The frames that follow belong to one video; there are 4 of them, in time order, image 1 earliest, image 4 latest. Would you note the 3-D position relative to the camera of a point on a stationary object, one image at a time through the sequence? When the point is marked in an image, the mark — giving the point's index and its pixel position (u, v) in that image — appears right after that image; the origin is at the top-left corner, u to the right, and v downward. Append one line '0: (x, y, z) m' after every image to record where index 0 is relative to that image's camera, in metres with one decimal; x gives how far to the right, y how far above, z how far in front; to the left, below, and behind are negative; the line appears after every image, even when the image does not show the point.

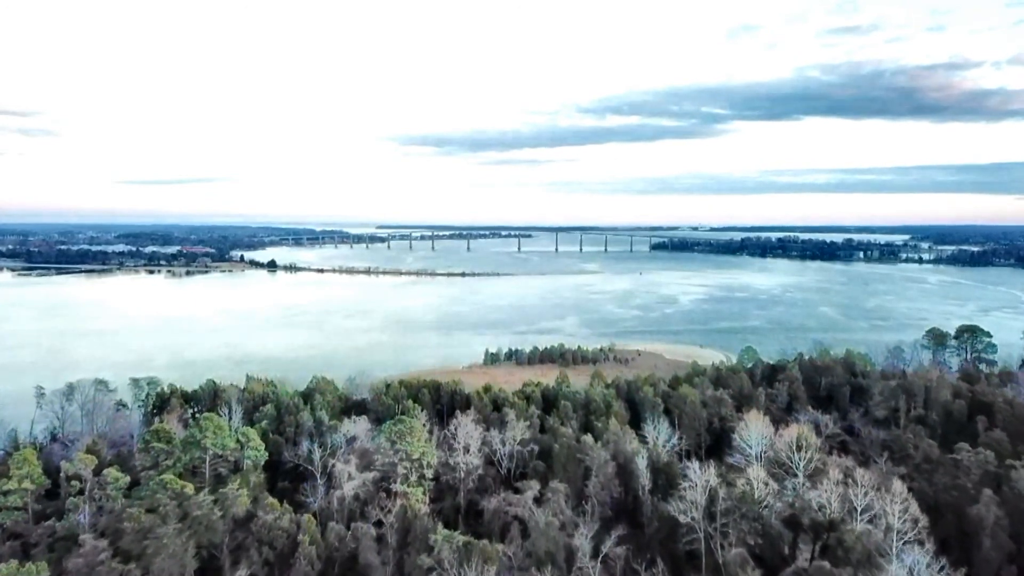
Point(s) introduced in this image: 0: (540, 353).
0: (+0.7, -1.7, +18.9) m
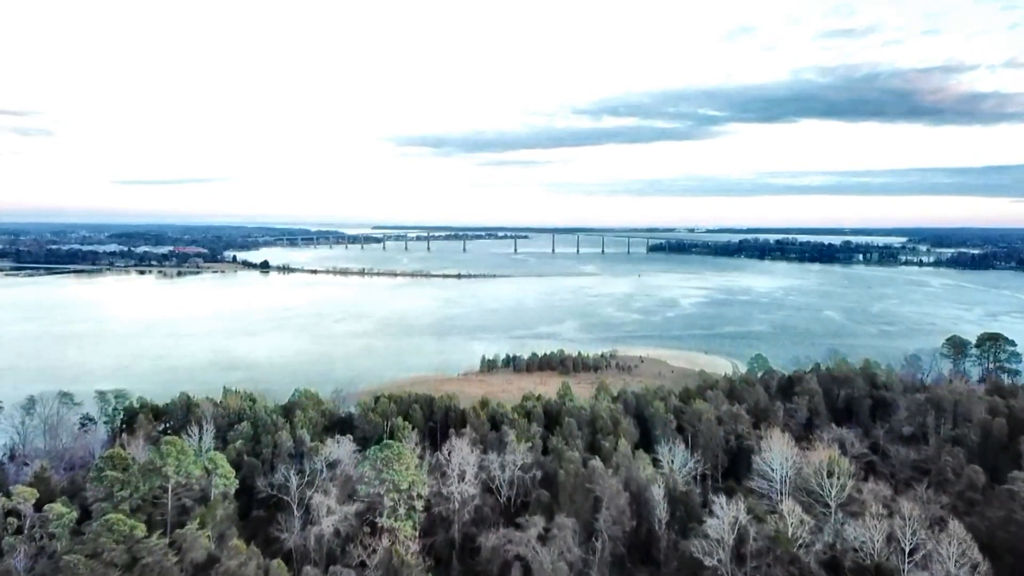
0: (+0.7, -1.8, +18.0) m
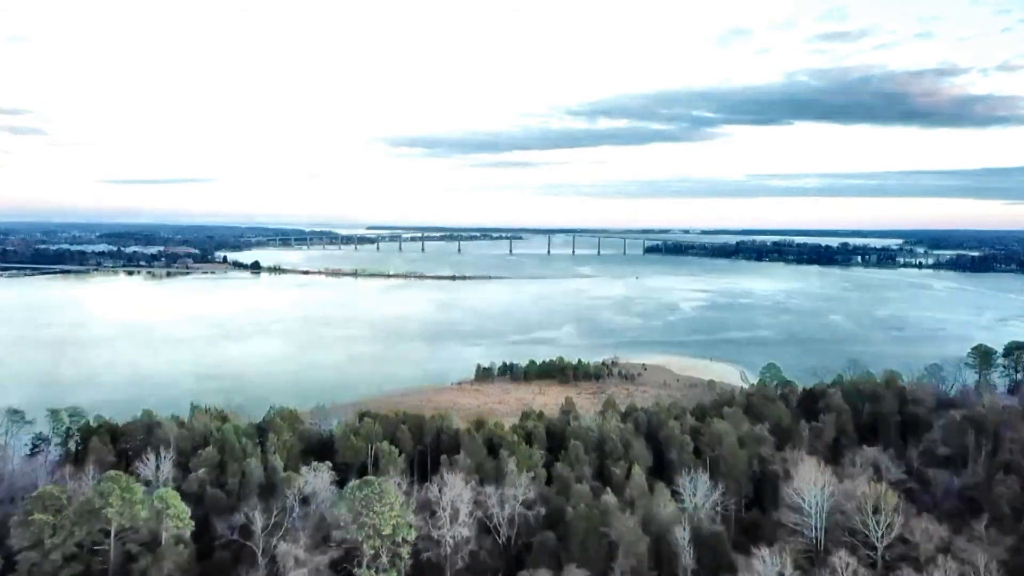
0: (+0.6, -1.9, +17.0) m
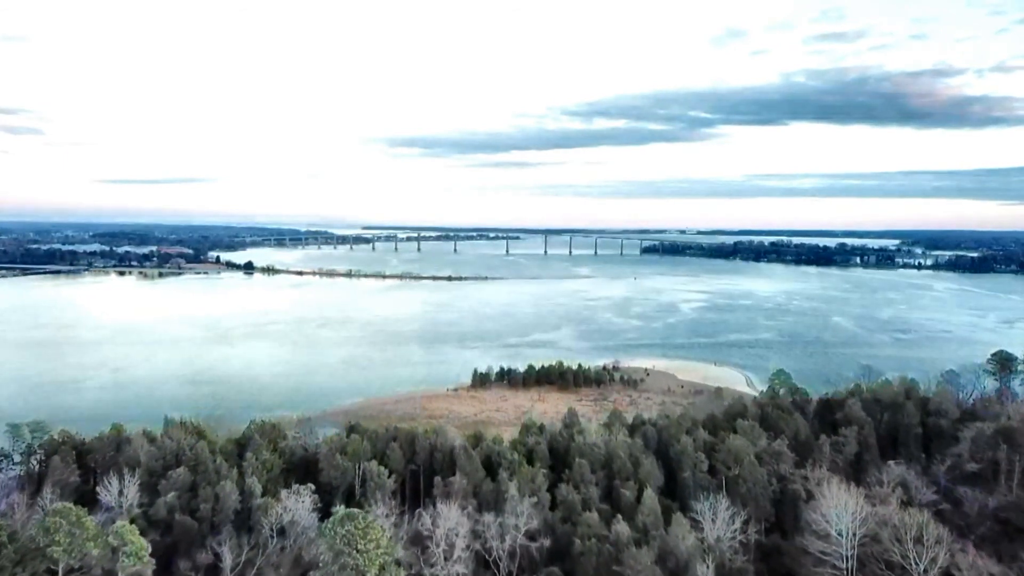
0: (+0.6, -1.9, +16.3) m
